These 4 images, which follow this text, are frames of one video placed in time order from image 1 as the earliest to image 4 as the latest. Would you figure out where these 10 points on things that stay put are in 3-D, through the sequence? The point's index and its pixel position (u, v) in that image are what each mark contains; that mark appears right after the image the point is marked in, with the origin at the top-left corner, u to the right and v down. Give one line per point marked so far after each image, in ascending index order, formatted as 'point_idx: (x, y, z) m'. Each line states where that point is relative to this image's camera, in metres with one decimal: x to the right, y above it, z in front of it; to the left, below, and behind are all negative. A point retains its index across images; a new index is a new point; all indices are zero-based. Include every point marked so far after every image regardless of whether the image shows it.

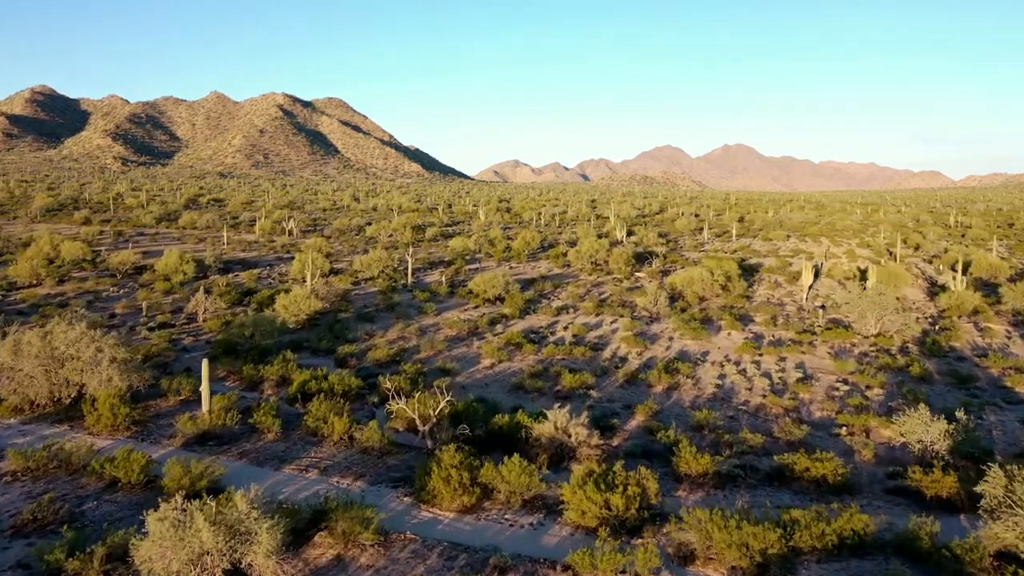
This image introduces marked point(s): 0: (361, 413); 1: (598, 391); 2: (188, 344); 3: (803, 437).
0: (-1.7, -1.4, +13.1) m
1: (+1.1, -1.3, +15.0) m
2: (-4.9, -0.9, +18.2) m
3: (+3.0, -1.5, +12.3) m
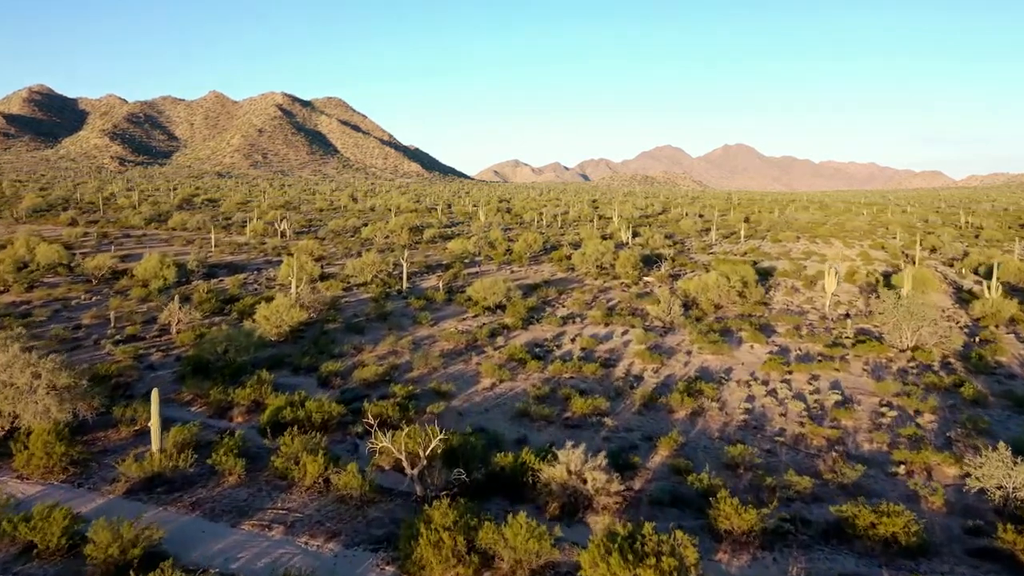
0: (-1.6, -1.5, +11.3) m
1: (+1.1, -1.4, +13.2) m
2: (-4.9, -1.0, +16.4) m
3: (+3.0, -1.7, +10.5) m
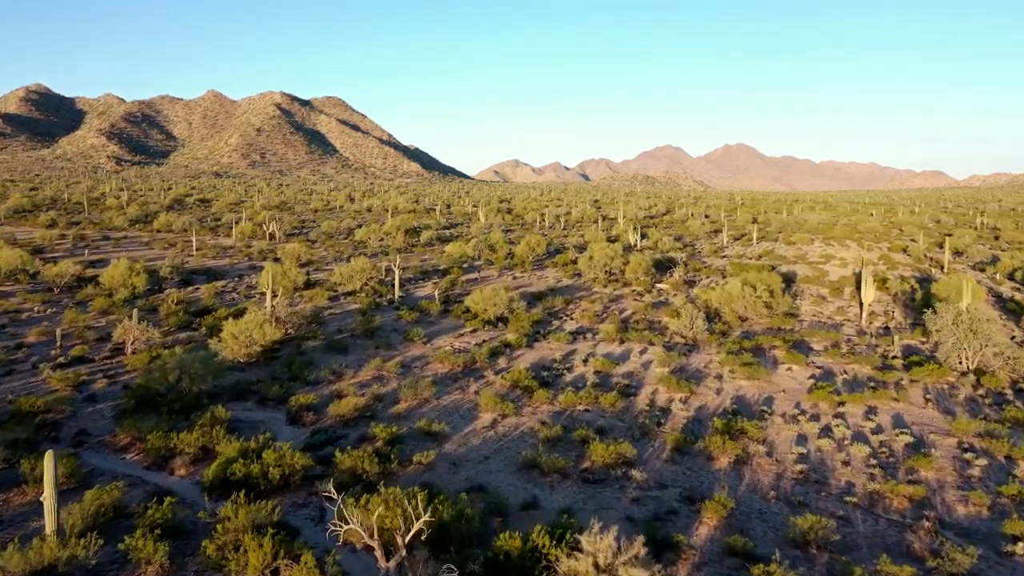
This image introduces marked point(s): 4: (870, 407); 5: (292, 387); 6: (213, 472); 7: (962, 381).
0: (-1.6, -1.7, +8.9) m
1: (+1.2, -1.6, +10.8) m
2: (-4.8, -1.2, +14.0) m
3: (+3.1, -1.9, +8.1) m
4: (+4.2, -1.4, +14.1) m
5: (-2.7, -1.2, +14.6) m
6: (-2.5, -1.5, +10.0) m
7: (+5.9, -1.2, +15.9) m
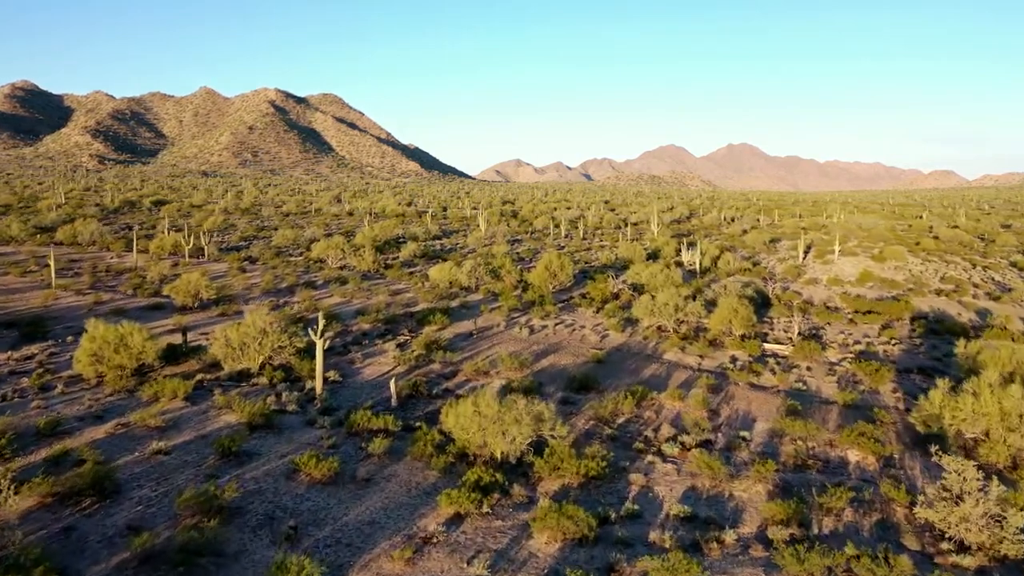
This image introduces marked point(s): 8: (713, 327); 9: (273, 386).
0: (-1.3, -2.7, -2.9) m
1: (+1.4, -2.6, -1.0) m
2: (-4.6, -2.2, +2.2) m
3: (+3.3, -2.8, -3.7) m
4: (+4.4, -2.3, +2.3) m
5: (-2.4, -2.2, +2.8) m
6: (-2.3, -2.5, -1.8) m
7: (+6.2, -2.2, +4.1) m
8: (+3.2, -0.6, +19.3) m
9: (-2.7, -1.1, +14.1) m
